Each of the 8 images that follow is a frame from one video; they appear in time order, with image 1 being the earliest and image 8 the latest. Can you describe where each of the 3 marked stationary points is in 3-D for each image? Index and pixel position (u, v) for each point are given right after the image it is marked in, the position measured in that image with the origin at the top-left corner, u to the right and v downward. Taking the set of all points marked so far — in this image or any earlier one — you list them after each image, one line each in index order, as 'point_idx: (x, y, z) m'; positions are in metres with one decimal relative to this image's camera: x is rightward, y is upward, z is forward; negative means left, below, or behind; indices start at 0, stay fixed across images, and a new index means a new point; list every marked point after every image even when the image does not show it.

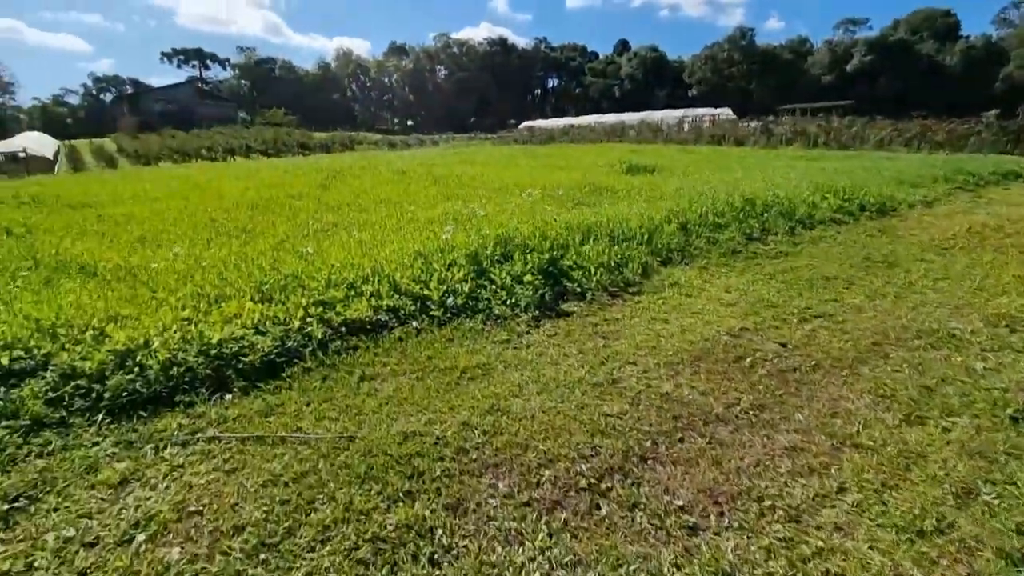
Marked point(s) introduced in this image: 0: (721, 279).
0: (+2.5, +0.1, +6.0) m
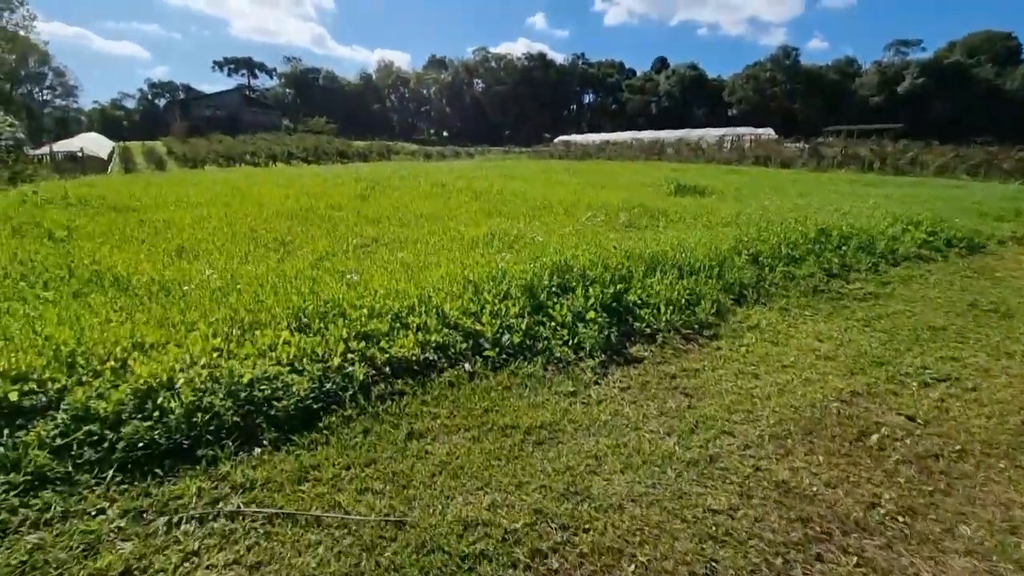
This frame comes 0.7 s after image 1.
0: (+3.2, -0.4, +5.3) m
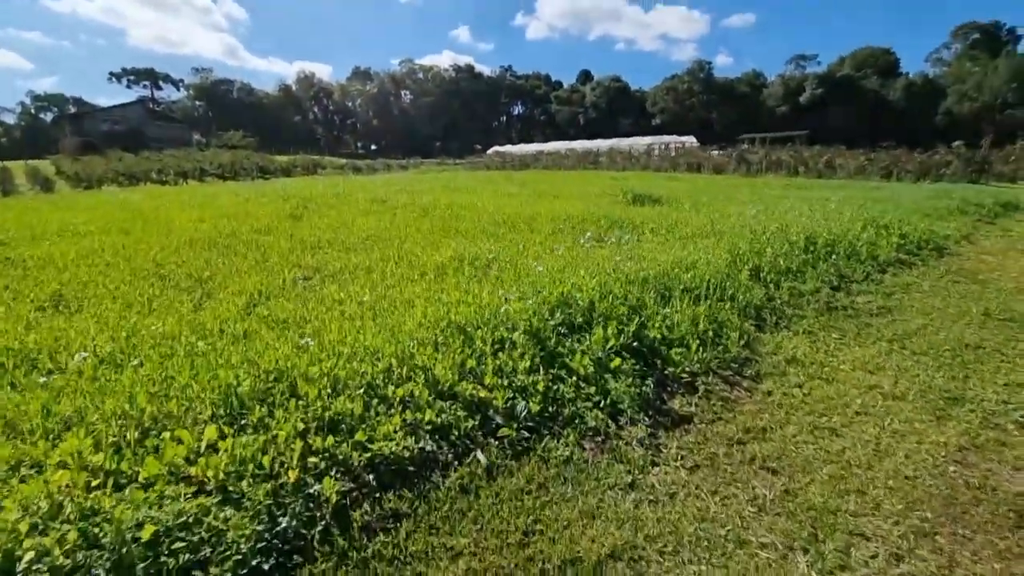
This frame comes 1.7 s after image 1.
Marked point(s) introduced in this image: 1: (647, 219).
0: (+3.1, -0.6, +4.6) m
1: (+2.9, +1.5, +10.5) m
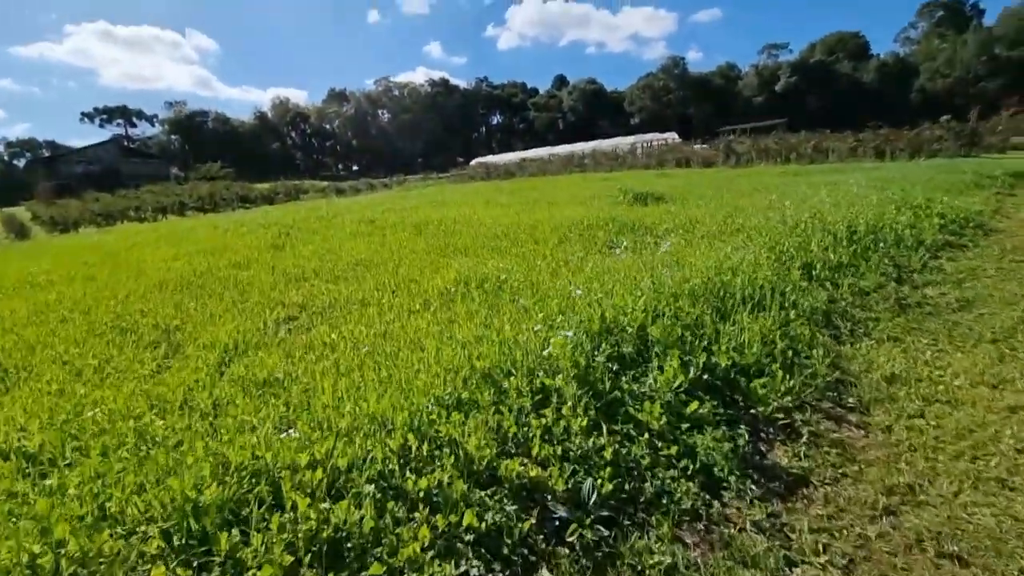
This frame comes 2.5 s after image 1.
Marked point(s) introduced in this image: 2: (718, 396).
0: (+3.4, -0.6, +3.8) m
1: (+2.9, +1.4, +9.7) m
2: (+1.3, -0.7, +3.2) m
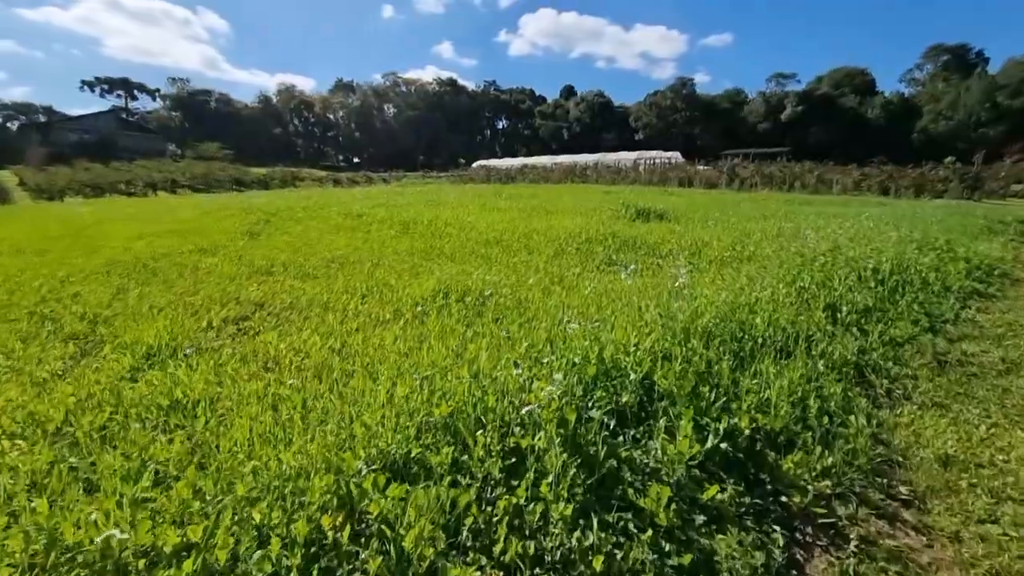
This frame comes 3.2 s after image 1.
0: (+3.2, -1.0, +3.2) m
1: (+2.8, +0.9, +9.1) m
2: (+1.1, -0.9, +2.5) m
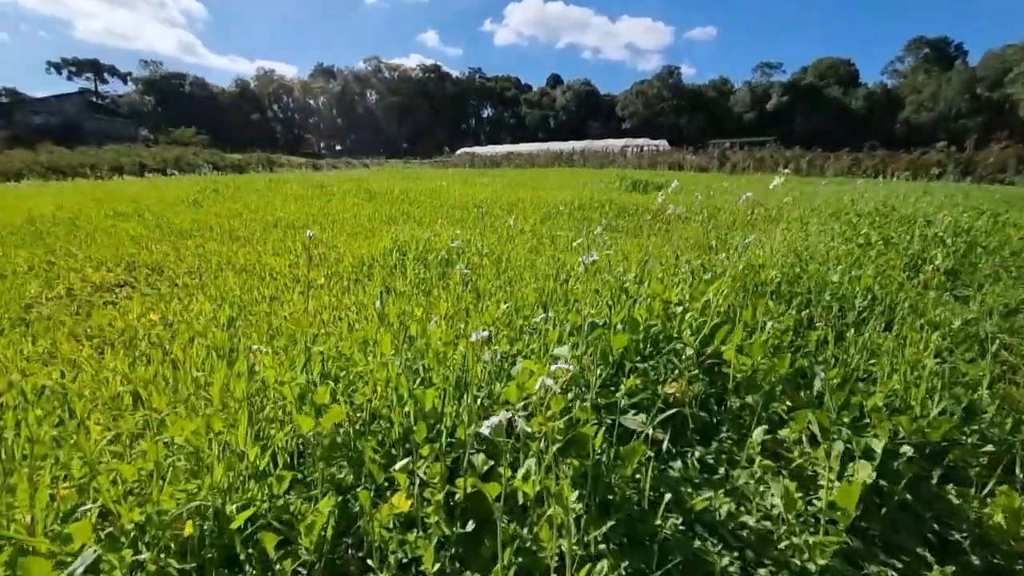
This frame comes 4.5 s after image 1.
0: (+3.1, -0.7, +2.0) m
1: (+2.5, +1.3, +7.9) m
2: (+1.0, -0.6, +1.2) m
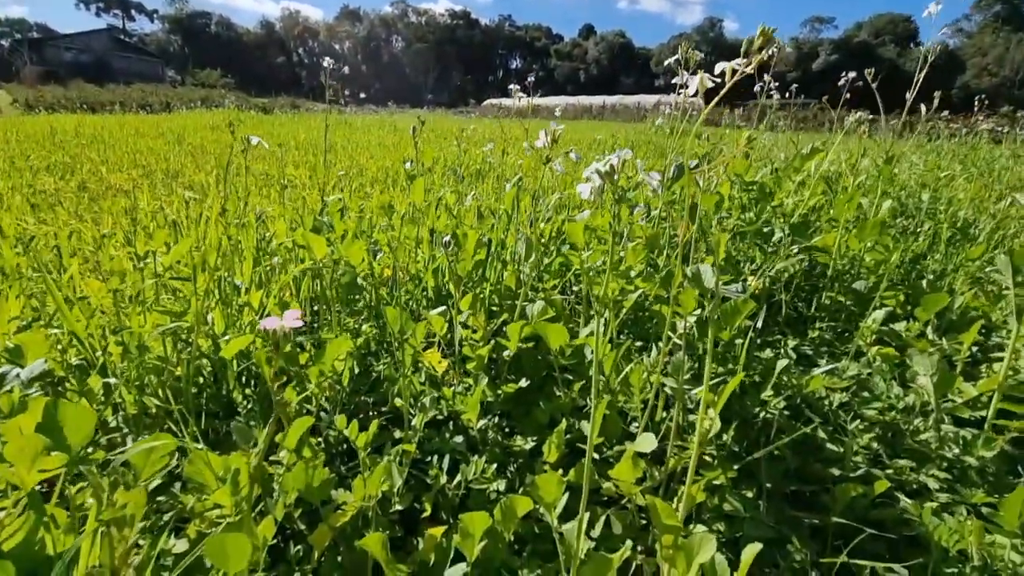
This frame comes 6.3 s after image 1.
0: (+3.2, -0.4, +1.7) m
1: (+2.9, +2.1, +7.4) m
2: (+1.2, -0.3, +1.0) m
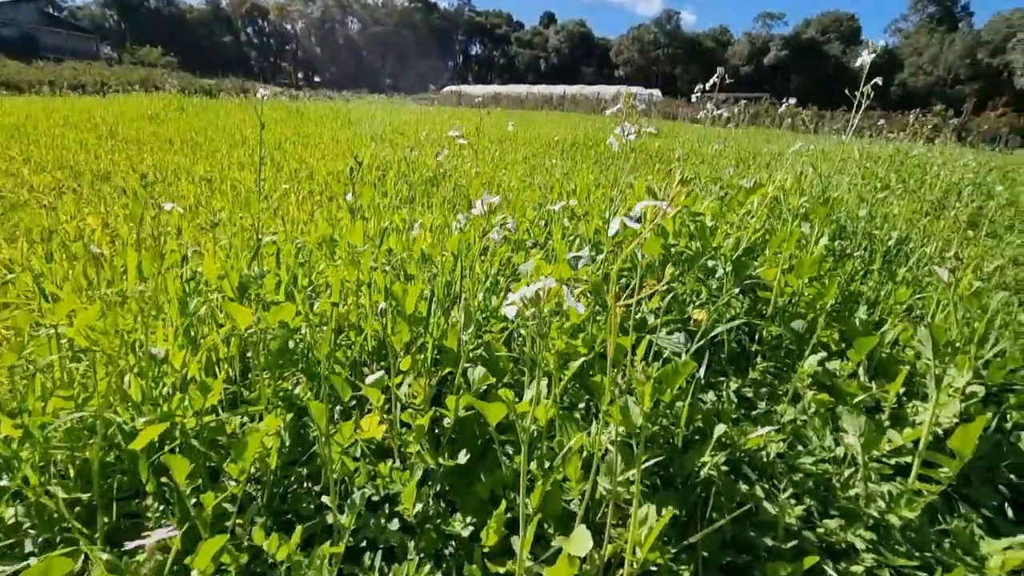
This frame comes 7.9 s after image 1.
0: (+3.0, -0.5, +1.9) m
1: (+2.3, +2.2, +7.5) m
2: (+1.0, -0.4, +1.1) m
